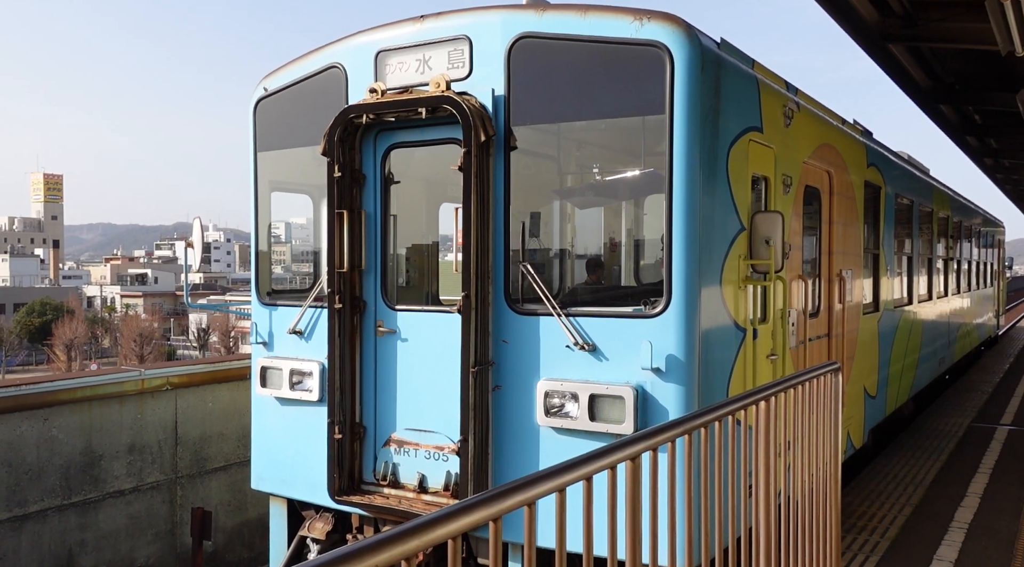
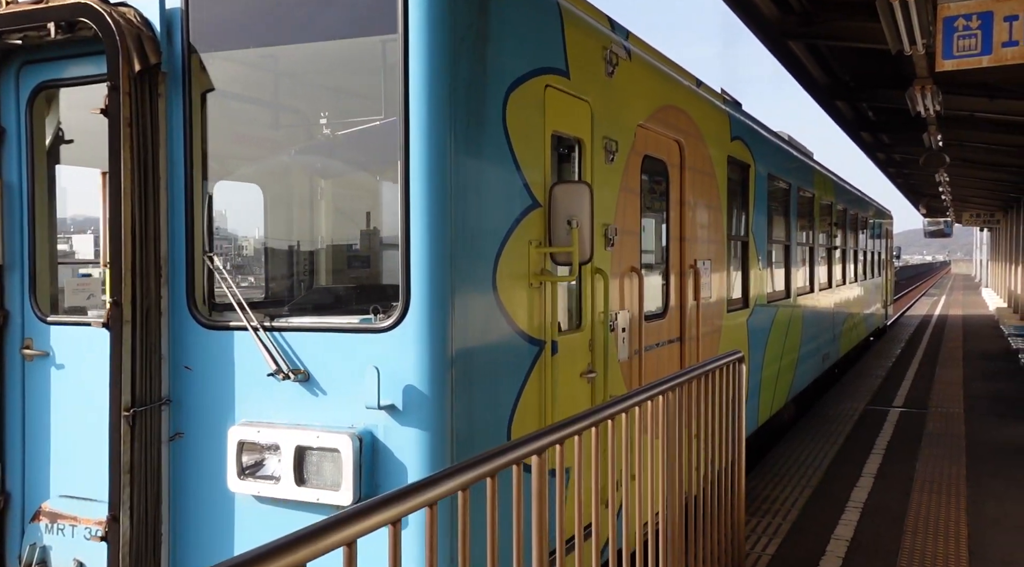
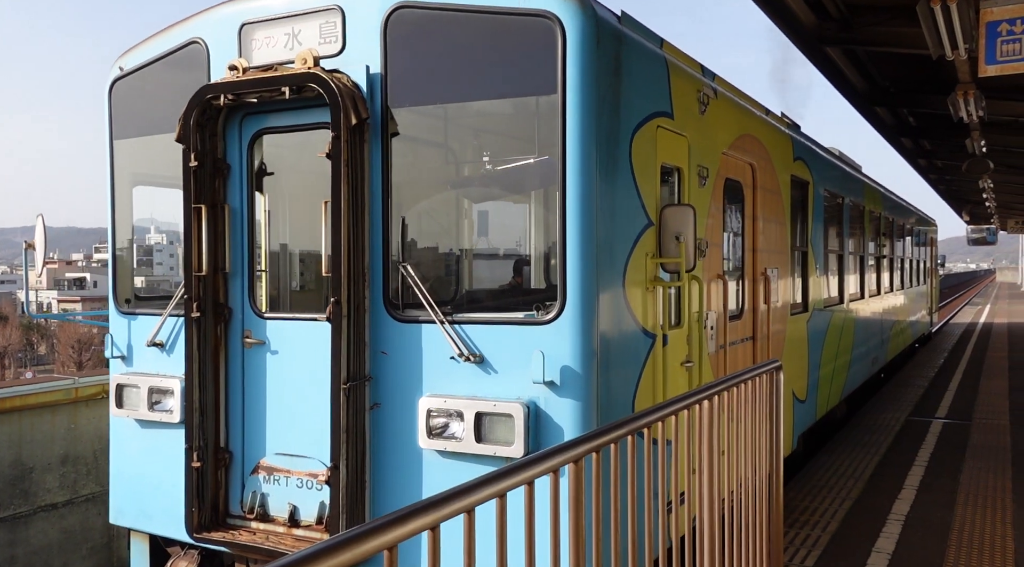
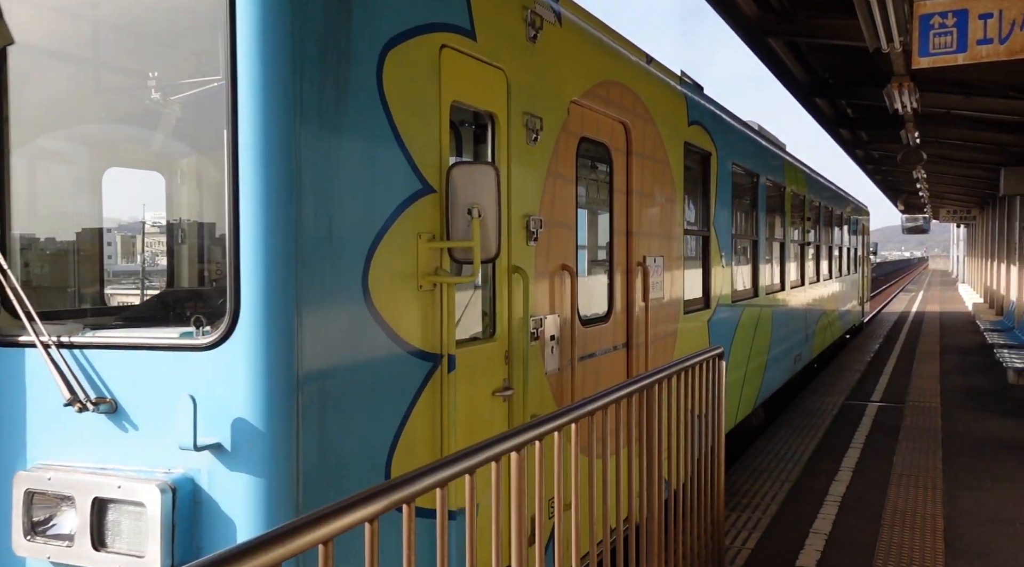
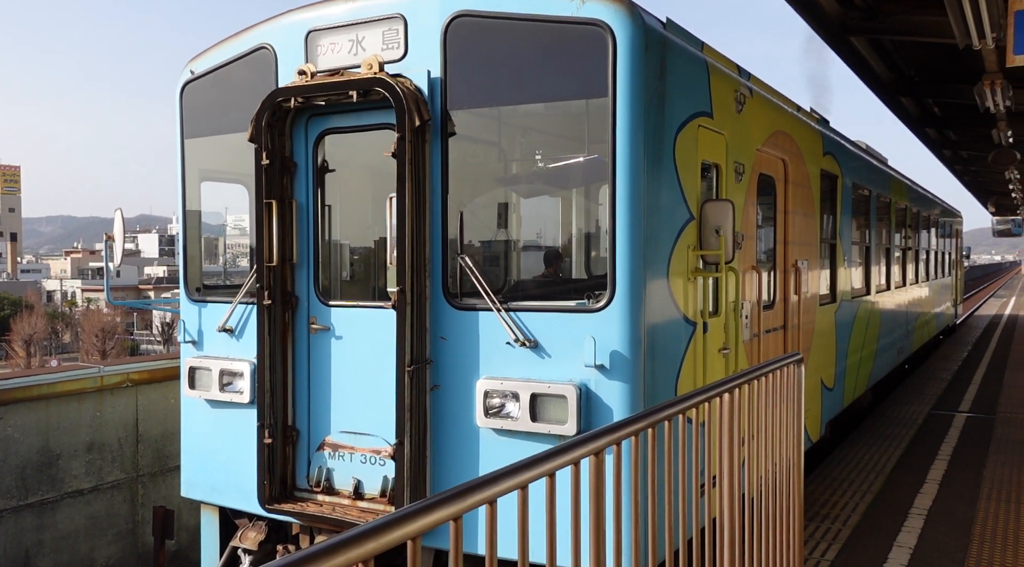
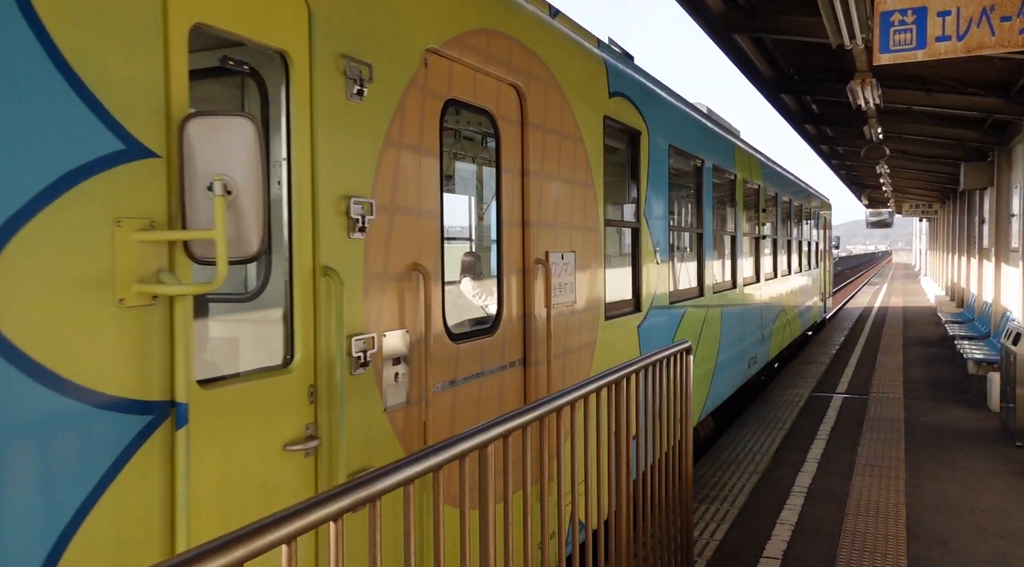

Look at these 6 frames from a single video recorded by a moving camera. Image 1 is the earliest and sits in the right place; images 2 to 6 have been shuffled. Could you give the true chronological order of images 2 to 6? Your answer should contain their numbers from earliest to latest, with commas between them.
5, 3, 2, 4, 6
